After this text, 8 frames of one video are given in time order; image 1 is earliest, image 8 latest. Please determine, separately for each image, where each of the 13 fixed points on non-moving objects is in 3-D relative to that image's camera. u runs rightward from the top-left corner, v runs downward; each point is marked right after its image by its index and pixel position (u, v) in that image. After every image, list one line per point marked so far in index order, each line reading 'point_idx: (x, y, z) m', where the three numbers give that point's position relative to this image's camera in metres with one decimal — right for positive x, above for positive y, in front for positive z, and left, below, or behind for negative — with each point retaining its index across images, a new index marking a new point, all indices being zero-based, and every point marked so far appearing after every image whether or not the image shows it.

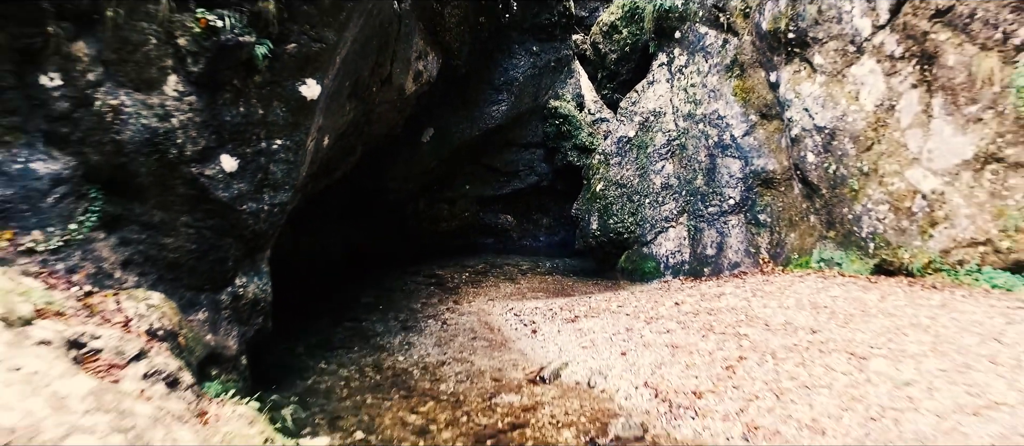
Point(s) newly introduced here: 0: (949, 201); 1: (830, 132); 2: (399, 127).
0: (+6.0, +0.3, +5.6) m
1: (+5.4, +1.6, +7.1) m
2: (-2.0, +1.8, +7.7) m
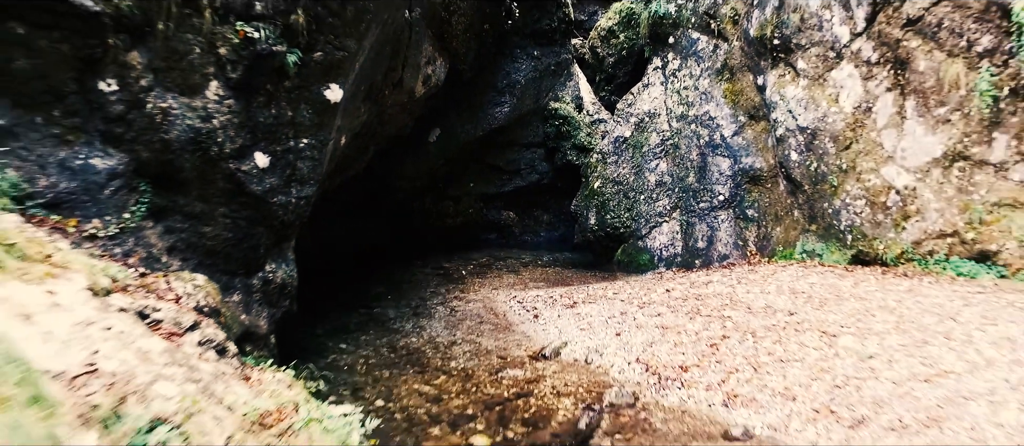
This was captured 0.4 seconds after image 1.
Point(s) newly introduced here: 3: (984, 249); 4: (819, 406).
0: (+6.1, +0.4, +6.1) m
1: (+5.4, +1.7, +7.5) m
2: (-1.9, +1.9, +8.1) m
3: (+6.3, -0.3, +5.4) m
4: (+2.8, -1.6, +3.7) m
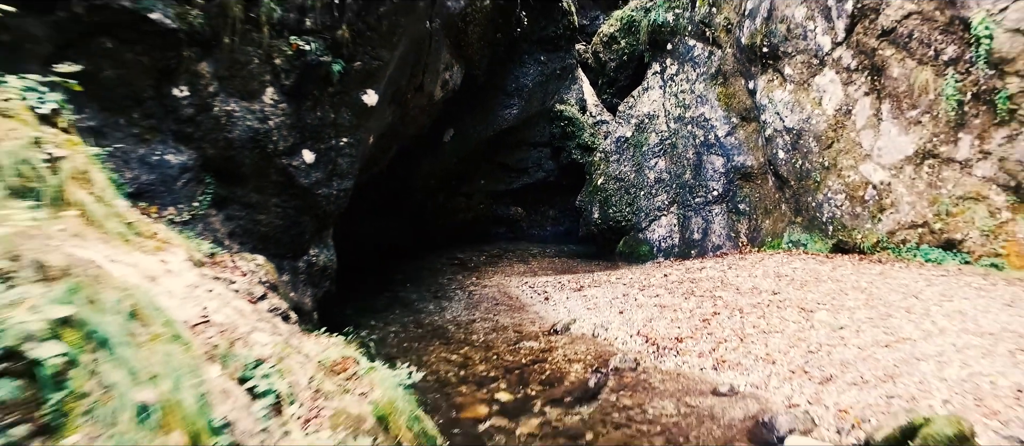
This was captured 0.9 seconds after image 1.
0: (+6.3, +0.5, +6.7) m
1: (+5.6, +1.8, +8.1) m
2: (-1.8, +2.0, +8.7) m
3: (+6.5, -0.2, +6.0) m
4: (+2.9, -1.5, +4.3) m
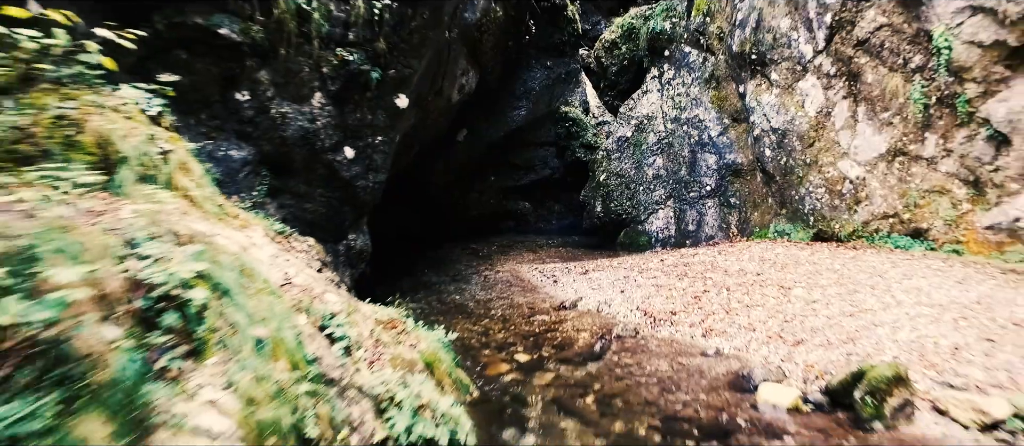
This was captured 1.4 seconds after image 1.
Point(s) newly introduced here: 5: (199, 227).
0: (+6.5, +0.7, +7.4) m
1: (+5.8, +2.0, +8.8) m
2: (-1.5, +2.2, +9.4) m
3: (+6.7, -0.1, +6.7) m
4: (+3.2, -1.3, +5.0) m
5: (-2.6, 0.0, +3.3) m
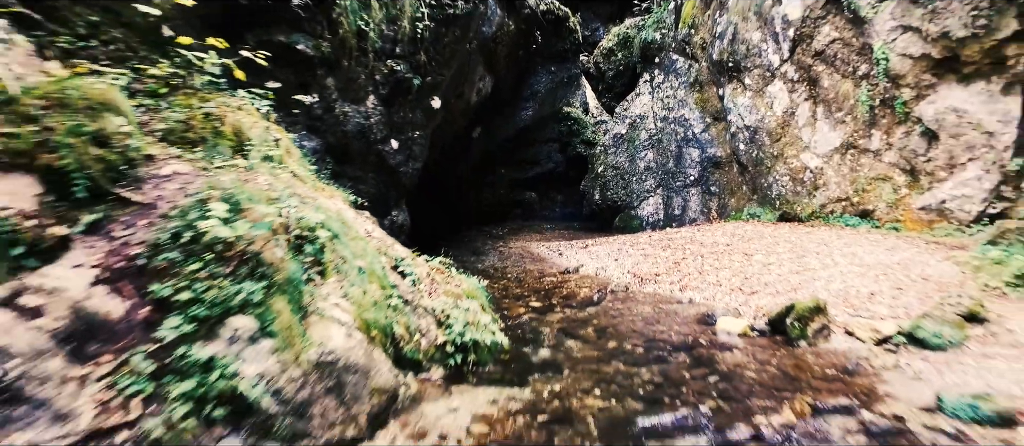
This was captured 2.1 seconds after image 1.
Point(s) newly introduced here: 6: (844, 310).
0: (+6.7, +1.1, +8.7) m
1: (+6.1, +2.3, +10.1) m
2: (-1.3, +2.6, +10.7) m
3: (+7.0, +0.3, +8.0) m
4: (+3.4, -1.0, +6.3) m
5: (-2.3, +0.3, +4.6) m
6: (+4.4, -1.1, +5.4) m
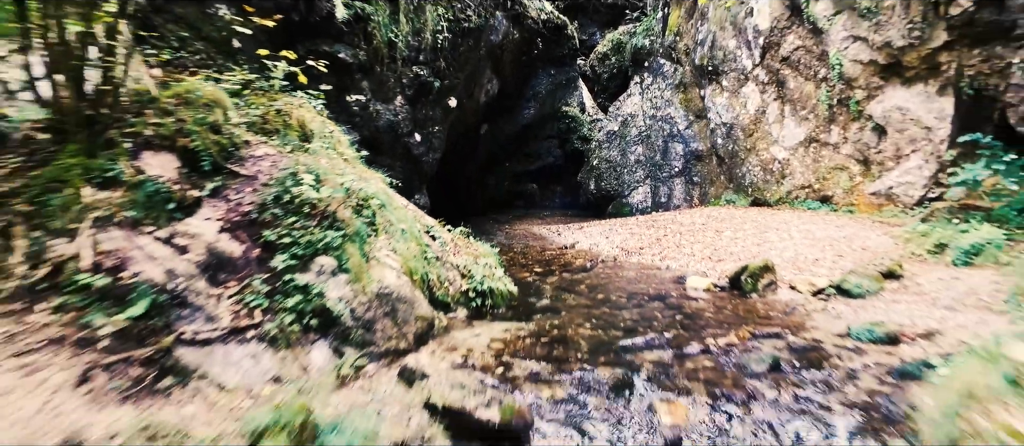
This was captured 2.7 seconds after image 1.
0: (+6.8, +1.4, +9.9) m
1: (+6.2, +2.7, +11.3) m
2: (-1.2, +2.9, +11.9) m
3: (+7.1, +0.7, +9.2) m
4: (+3.5, -0.6, +7.5) m
5: (-2.2, +0.7, +5.8) m
6: (+4.5, -0.7, +6.6) m
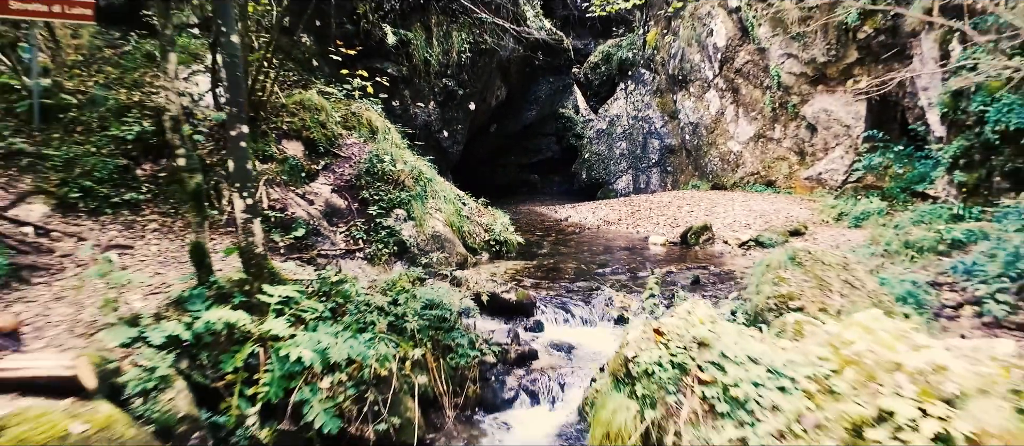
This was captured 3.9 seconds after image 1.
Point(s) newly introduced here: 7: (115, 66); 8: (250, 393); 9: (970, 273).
0: (+7.0, +2.0, +12.1) m
1: (+6.4, +3.3, +13.6) m
2: (-1.0, +3.5, +14.2) m
3: (+7.3, +1.3, +11.5) m
4: (+3.7, 0.0, +9.7) m
5: (-2.1, +1.3, +8.1) m
6: (+4.7, -0.2, +8.9) m
7: (-6.7, +2.6, +6.8) m
8: (-2.2, -1.4, +3.4) m
9: (+6.5, -0.7, +5.7) m
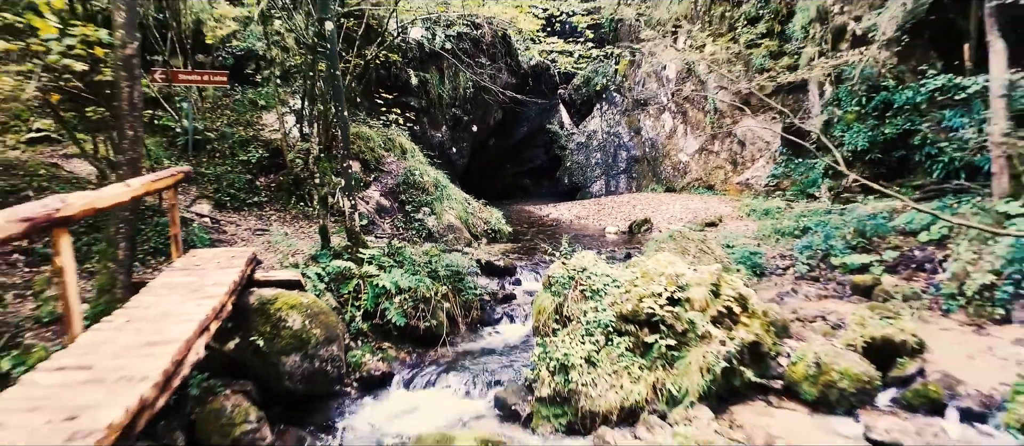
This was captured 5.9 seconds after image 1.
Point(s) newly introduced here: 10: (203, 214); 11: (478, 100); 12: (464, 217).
0: (+6.8, +2.2, +15.2) m
1: (+6.2, +3.5, +16.6) m
2: (-1.2, +3.7, +17.3) m
3: (+7.1, +1.4, +14.6) m
4: (+3.5, +0.2, +12.8) m
5: (-2.3, +1.5, +11.2) m
6: (+4.5, 0.0, +11.9) m
7: (-6.9, +2.8, +9.9) m
8: (-2.5, -1.3, +6.5) m
9: (+6.3, -0.5, +8.8) m
10: (-5.9, +0.2, +7.8) m
11: (-1.2, +4.5, +14.7) m
12: (-1.2, +0.2, +10.8) m
